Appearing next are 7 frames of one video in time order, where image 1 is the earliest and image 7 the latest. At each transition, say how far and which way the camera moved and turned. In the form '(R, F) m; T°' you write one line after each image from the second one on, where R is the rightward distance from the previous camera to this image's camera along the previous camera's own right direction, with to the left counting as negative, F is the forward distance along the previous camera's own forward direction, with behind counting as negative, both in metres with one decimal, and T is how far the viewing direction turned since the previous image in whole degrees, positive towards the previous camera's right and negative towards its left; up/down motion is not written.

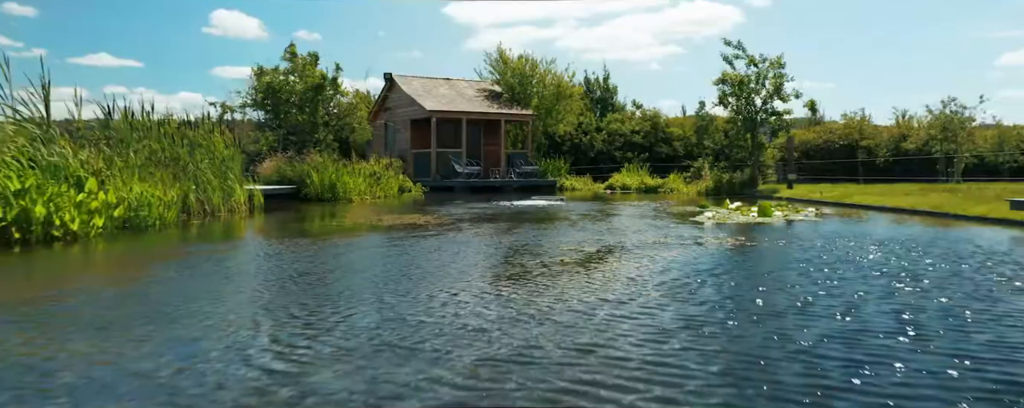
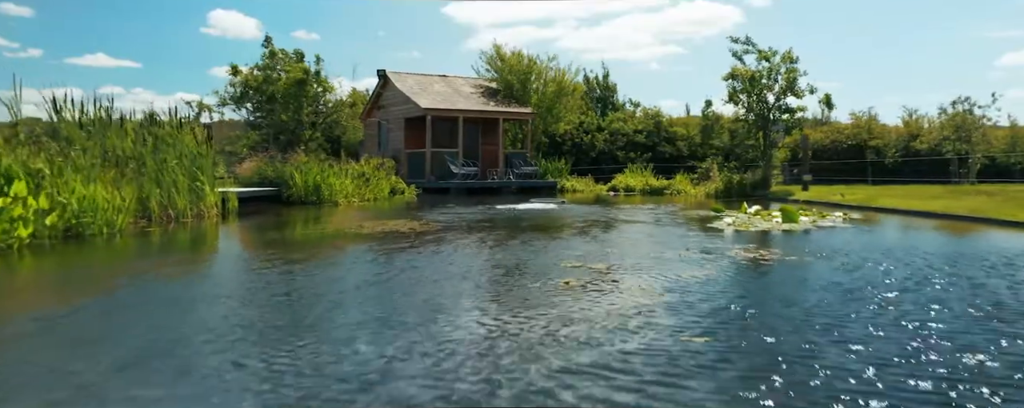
(0.0, +1.0) m; 0°
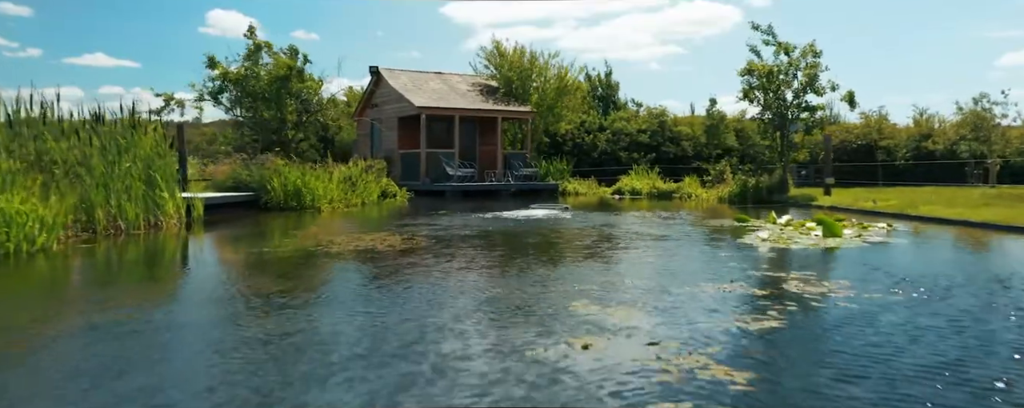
(0.0, +1.2) m; 0°
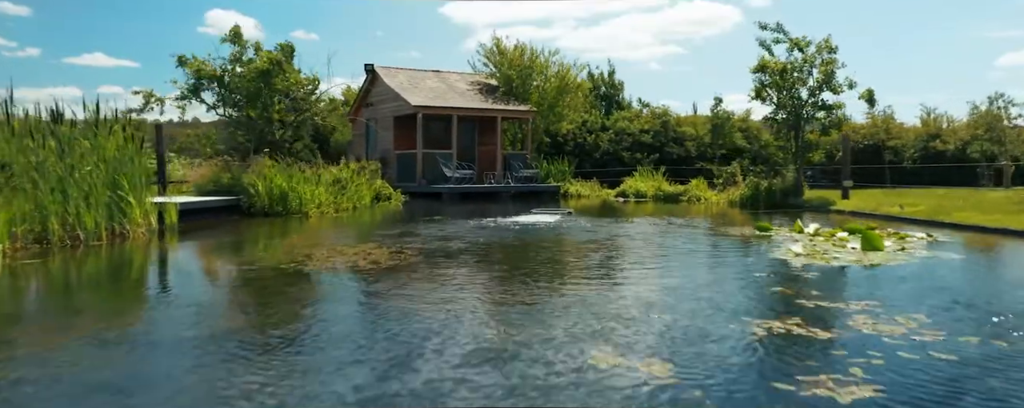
(0.0, +0.8) m; 0°
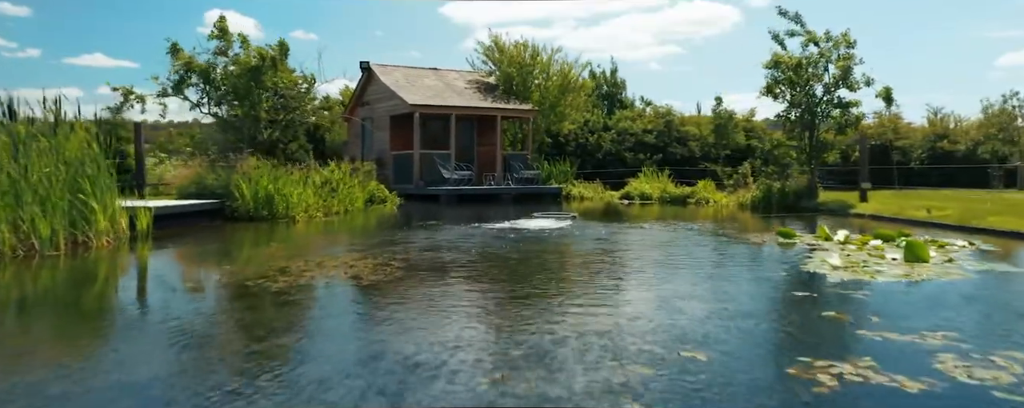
(0.0, +0.7) m; 0°
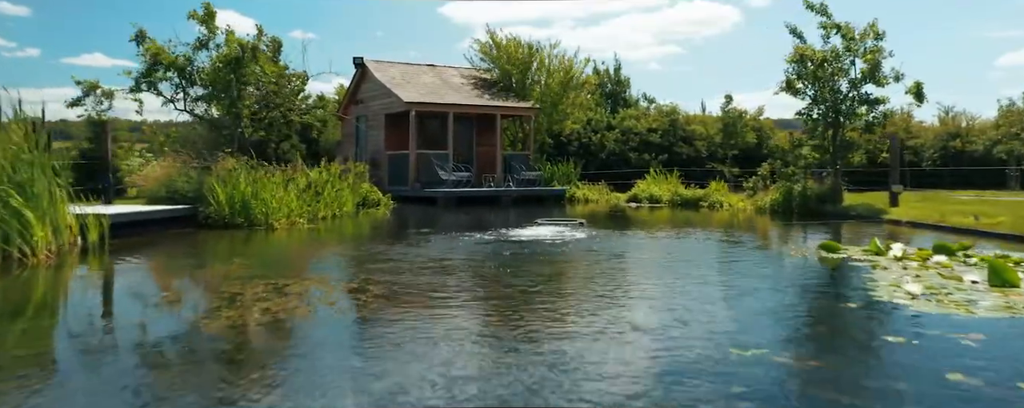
(0.0, +1.1) m; 0°
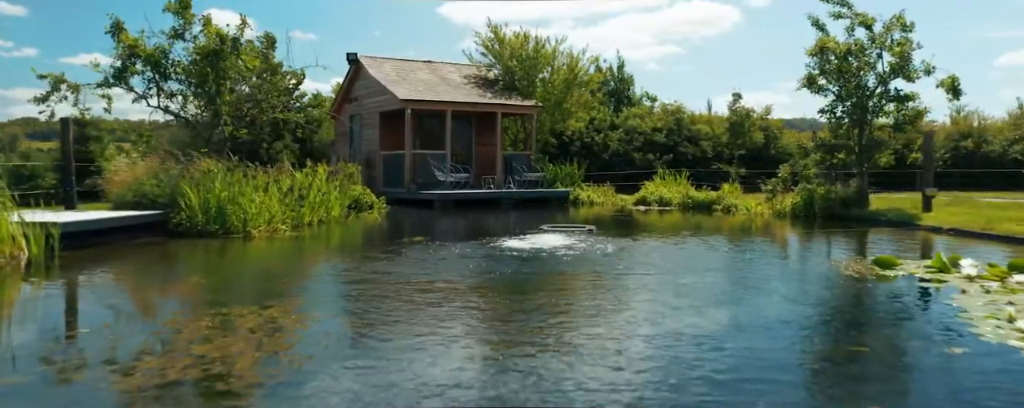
(0.0, +1.0) m; 0°
